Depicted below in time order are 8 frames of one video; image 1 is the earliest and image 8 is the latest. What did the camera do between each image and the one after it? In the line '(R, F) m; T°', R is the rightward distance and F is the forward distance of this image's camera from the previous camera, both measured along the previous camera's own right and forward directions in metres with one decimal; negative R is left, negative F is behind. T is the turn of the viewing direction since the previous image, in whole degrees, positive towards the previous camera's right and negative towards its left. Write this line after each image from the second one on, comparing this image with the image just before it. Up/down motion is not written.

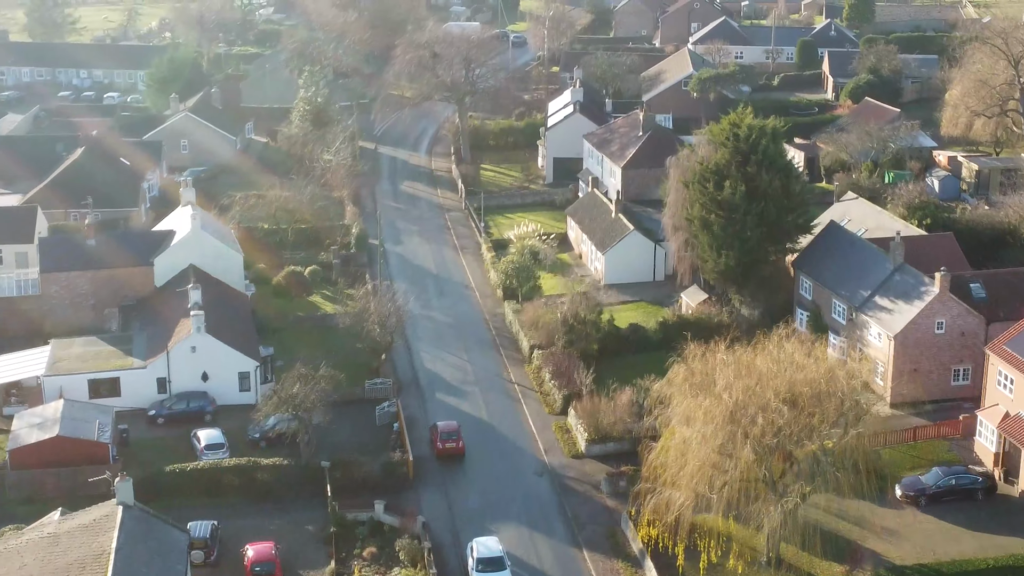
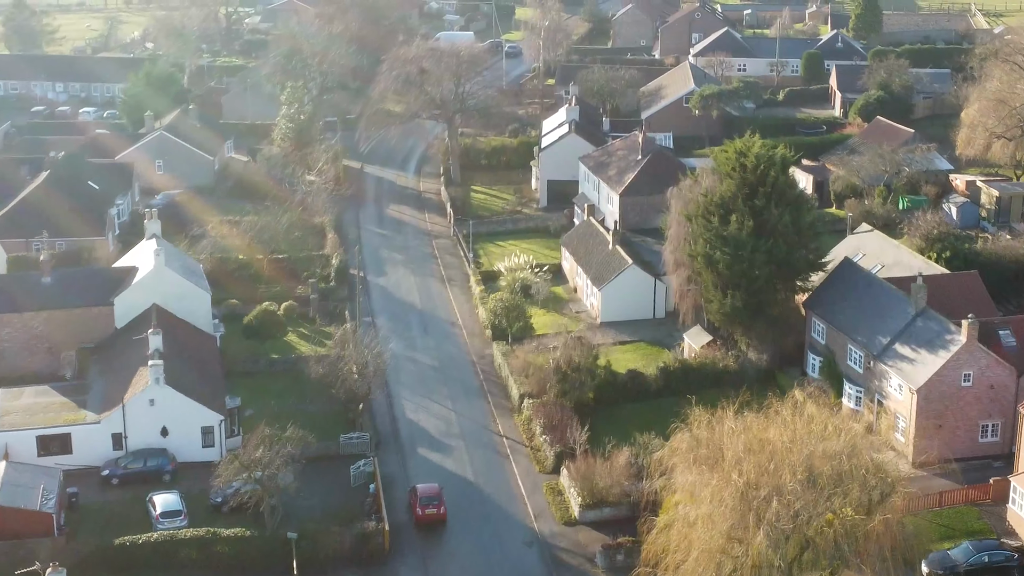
(+0.3, +3.2) m; 0°
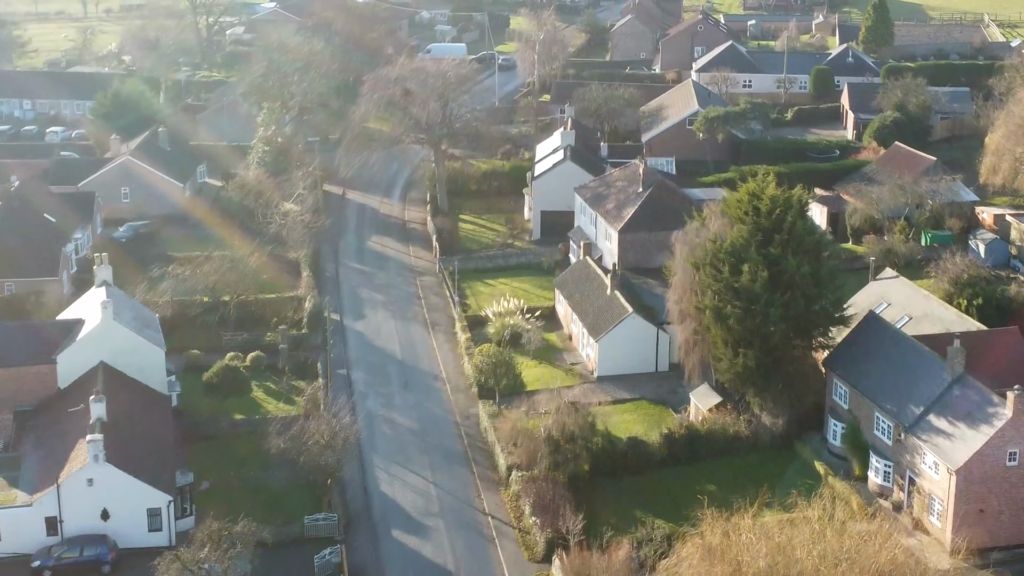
(+0.3, +4.1) m; 0°
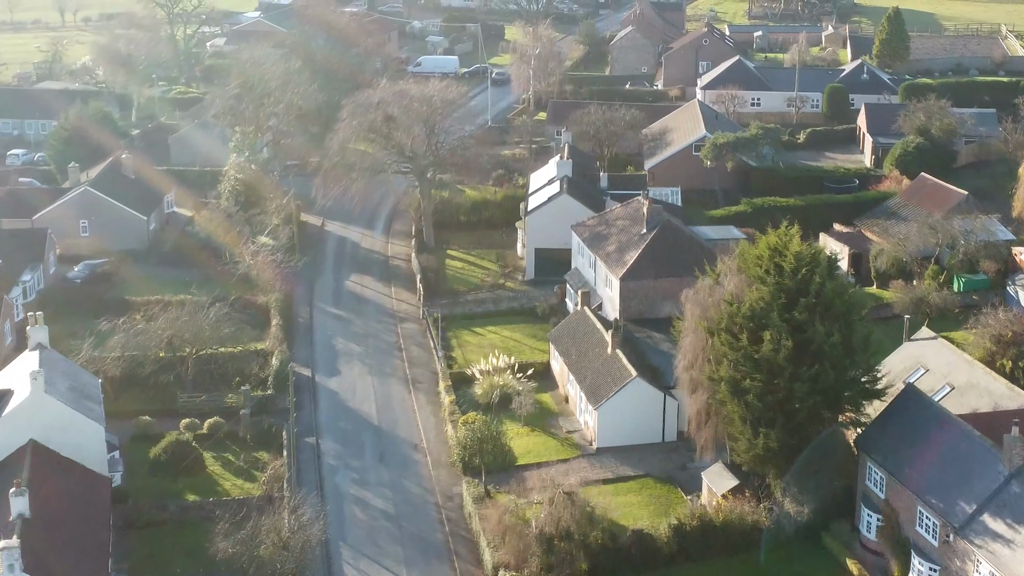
(+0.2, +4.5) m; 0°
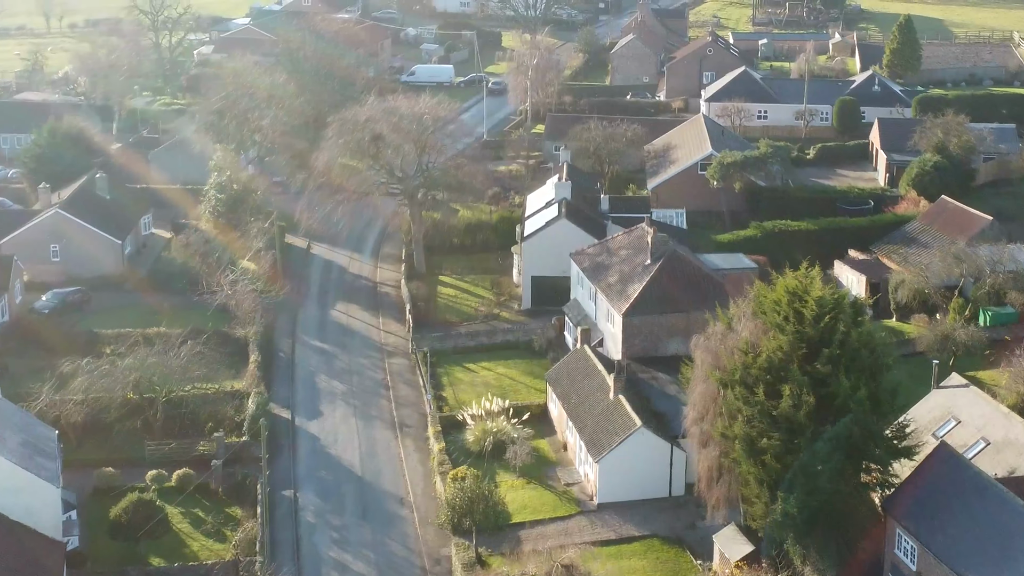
(+0.1, +2.9) m; 0°
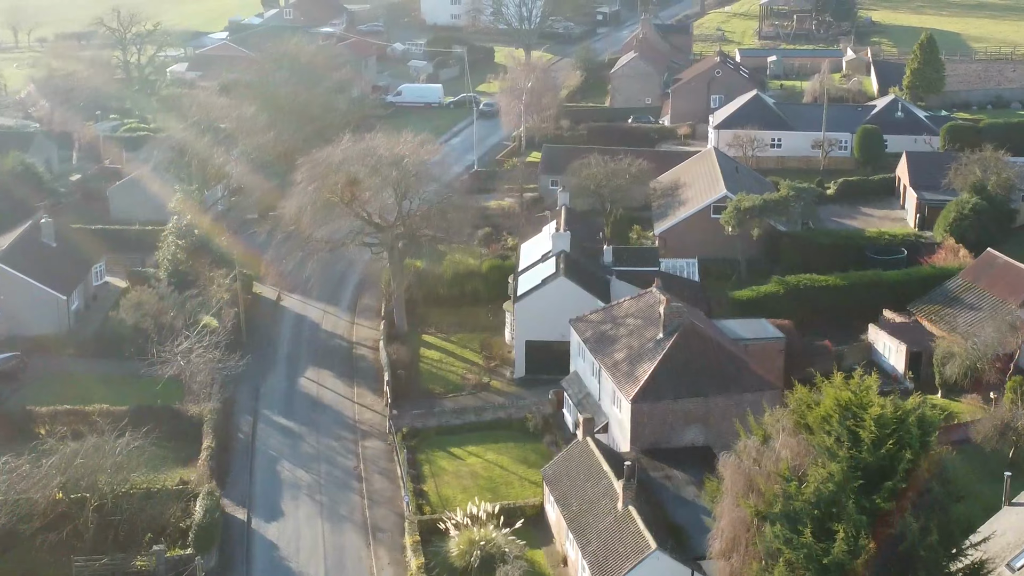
(+0.1, +5.3) m; 0°
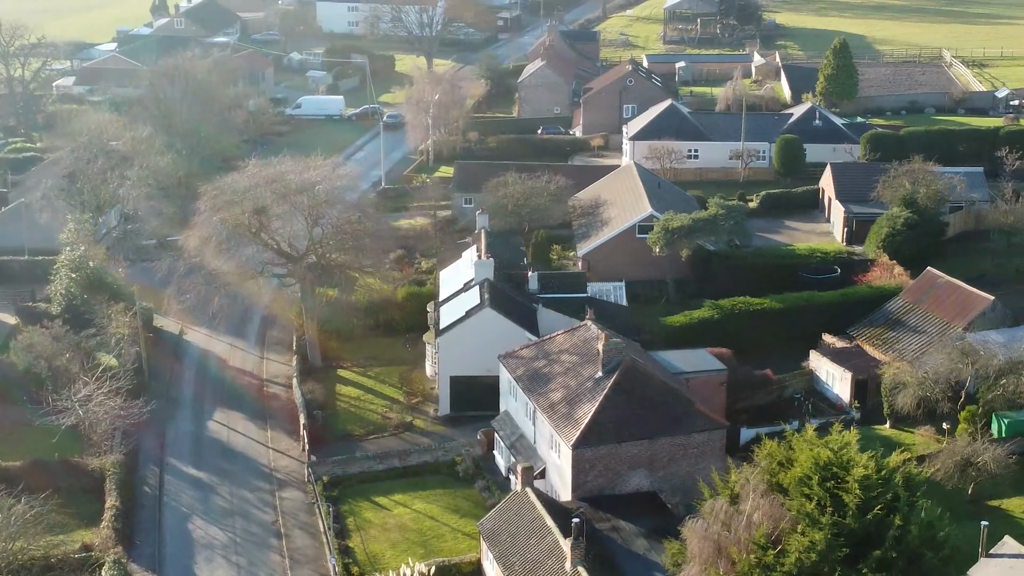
(-0.7, +2.4) m; +4°
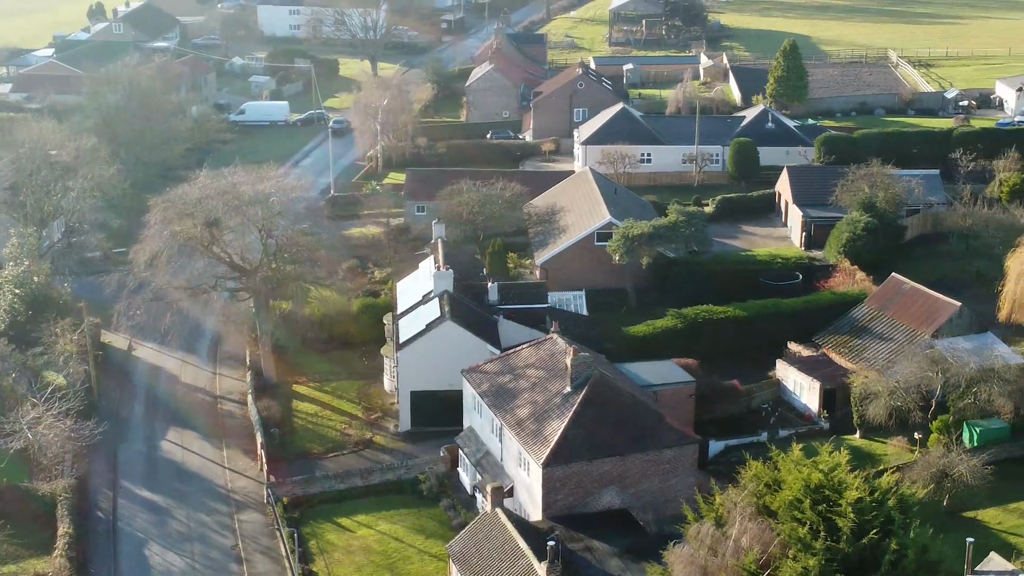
(-0.5, +0.8) m; +2°
